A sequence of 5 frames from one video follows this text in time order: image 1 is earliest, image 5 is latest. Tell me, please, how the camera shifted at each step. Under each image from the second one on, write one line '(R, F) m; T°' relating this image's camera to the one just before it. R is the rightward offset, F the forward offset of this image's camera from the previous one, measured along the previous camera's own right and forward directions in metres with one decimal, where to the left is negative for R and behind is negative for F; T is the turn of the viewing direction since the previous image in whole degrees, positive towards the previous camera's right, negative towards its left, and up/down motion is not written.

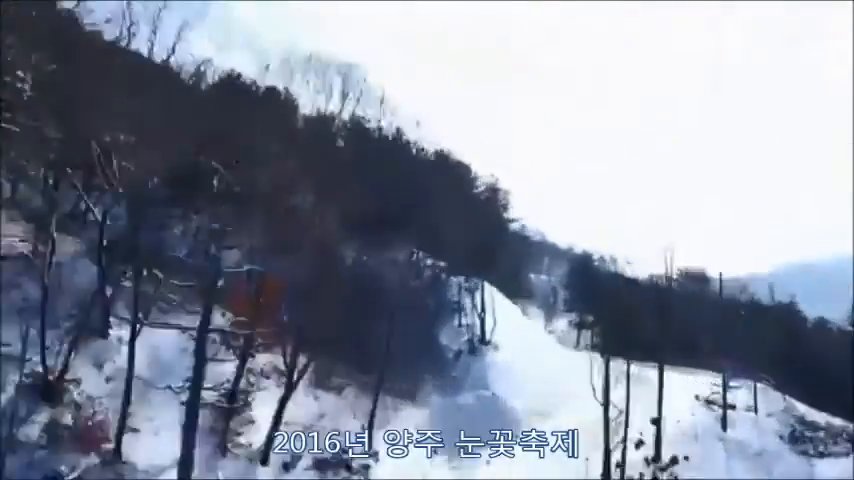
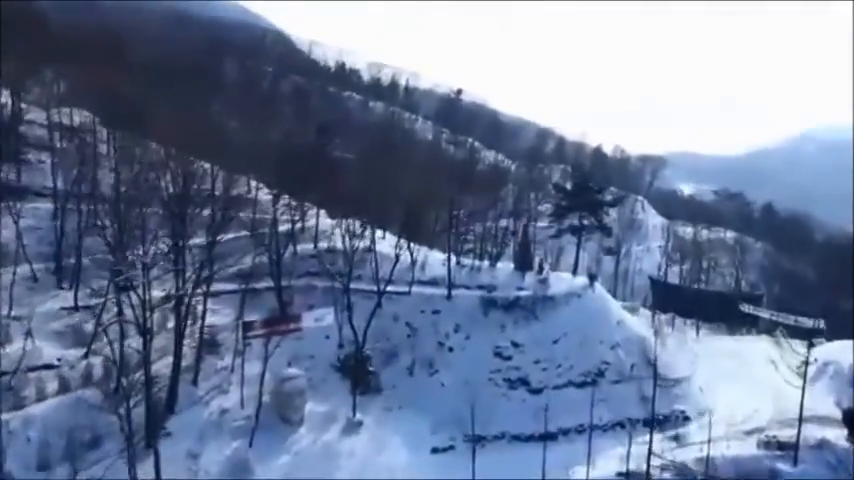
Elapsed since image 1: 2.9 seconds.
(+1.9, +13.9) m; +4°
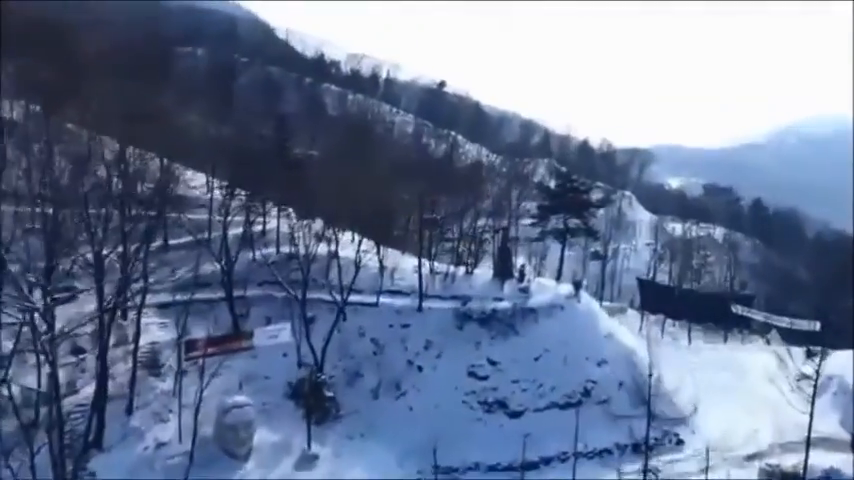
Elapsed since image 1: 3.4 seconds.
(+0.4, +1.4) m; +1°
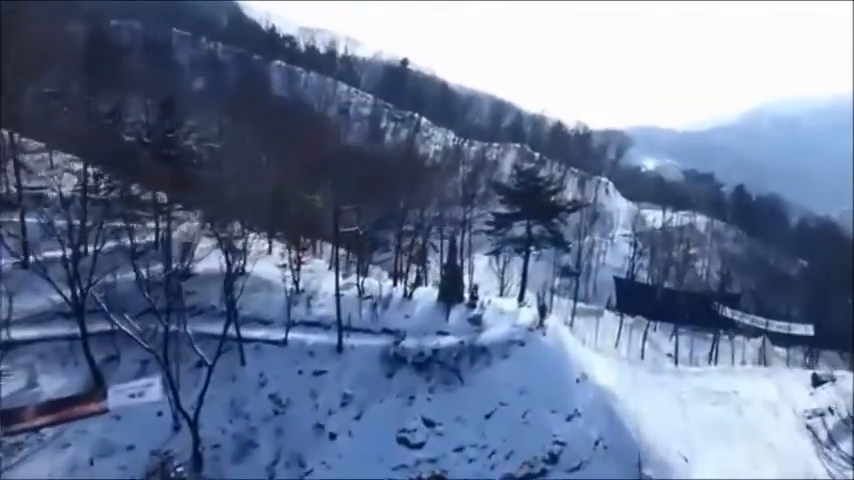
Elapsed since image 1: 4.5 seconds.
(+0.9, +3.2) m; +2°
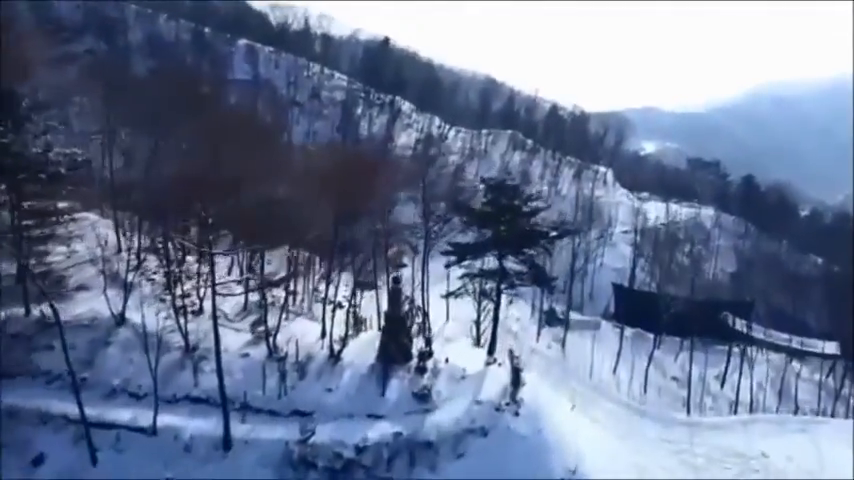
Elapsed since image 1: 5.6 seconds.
(+0.9, +3.1) m; 0°
